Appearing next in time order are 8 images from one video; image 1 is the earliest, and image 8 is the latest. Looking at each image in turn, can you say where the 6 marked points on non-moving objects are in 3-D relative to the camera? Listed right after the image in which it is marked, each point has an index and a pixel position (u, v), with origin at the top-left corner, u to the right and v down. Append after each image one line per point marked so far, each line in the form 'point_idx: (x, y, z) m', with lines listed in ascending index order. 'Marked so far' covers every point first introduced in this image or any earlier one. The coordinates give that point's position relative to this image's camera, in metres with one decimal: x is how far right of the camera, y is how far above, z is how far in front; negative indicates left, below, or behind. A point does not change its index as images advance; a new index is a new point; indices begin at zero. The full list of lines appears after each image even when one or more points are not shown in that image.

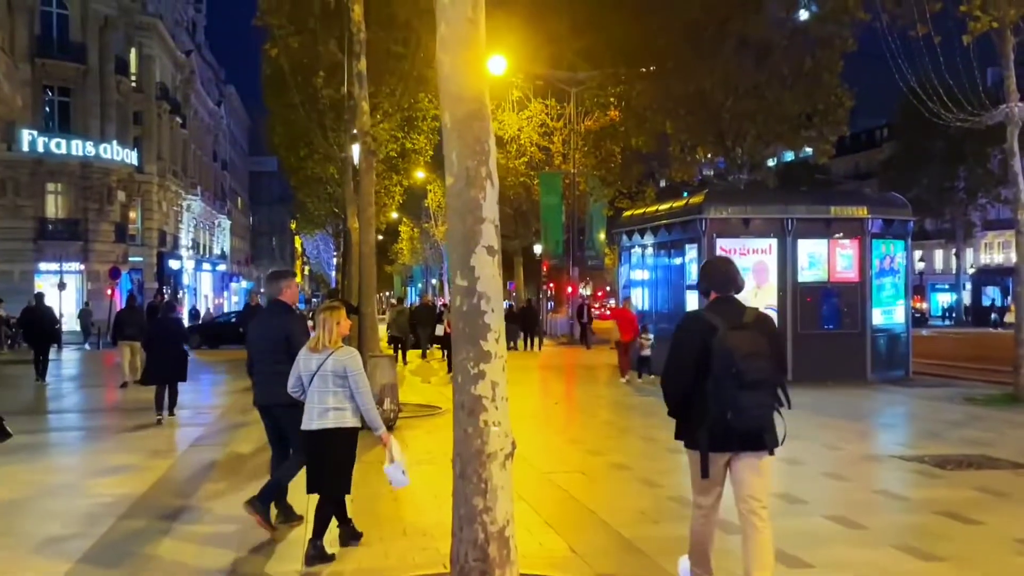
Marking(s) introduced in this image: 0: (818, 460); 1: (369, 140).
0: (+3.0, -1.7, +9.5) m
1: (-2.1, +2.2, +13.7) m
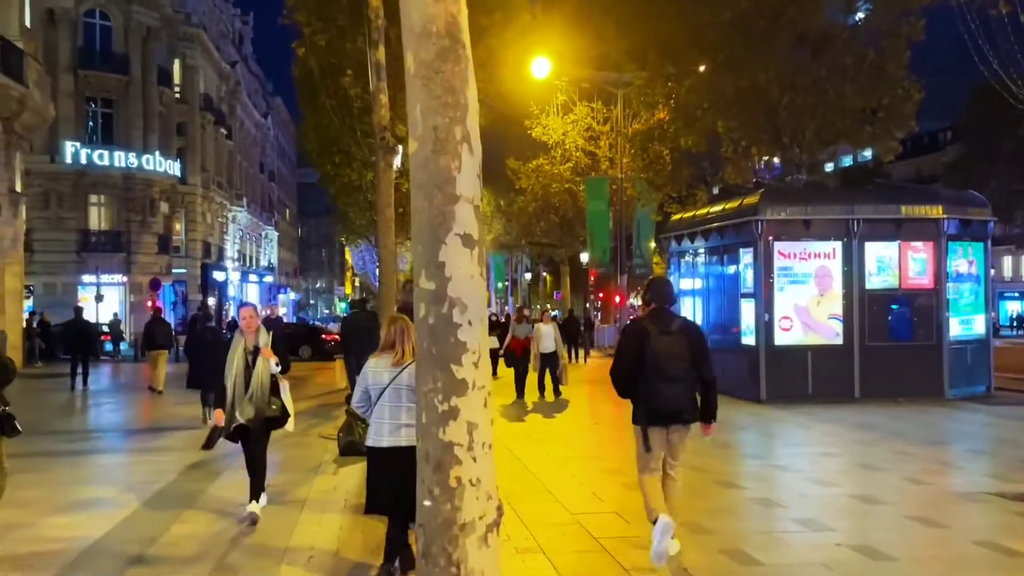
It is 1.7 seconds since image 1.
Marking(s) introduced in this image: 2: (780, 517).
0: (+3.2, -1.8, +8.0) m
1: (-1.7, +2.1, +12.5) m
2: (+2.1, -1.8, +7.1) m
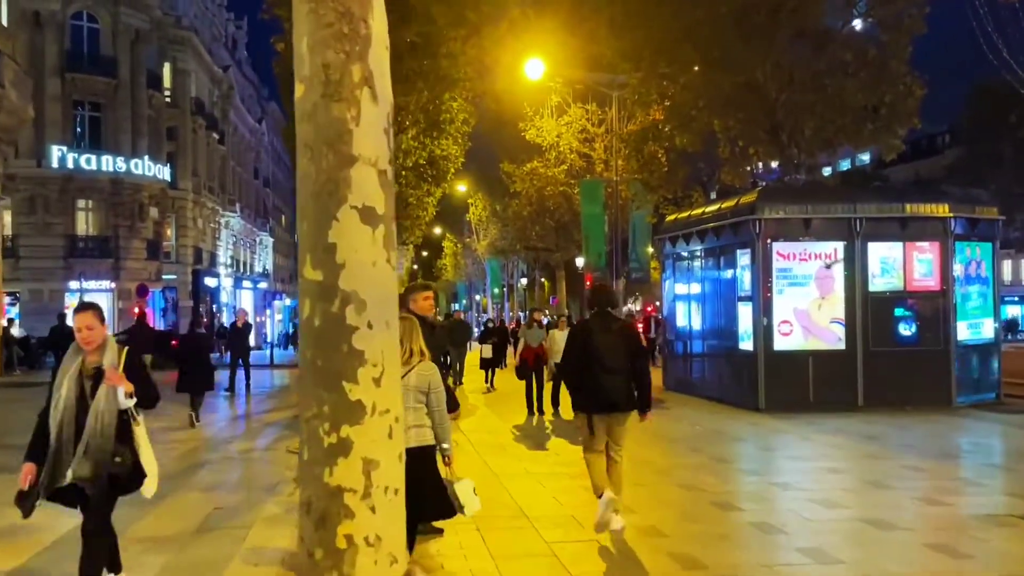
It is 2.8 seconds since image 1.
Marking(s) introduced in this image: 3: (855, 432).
0: (+3.0, -1.8, +7.2) m
1: (-1.9, +2.0, +11.8) m
2: (+1.8, -1.8, +6.4) m
3: (+4.6, -1.9, +12.4) m
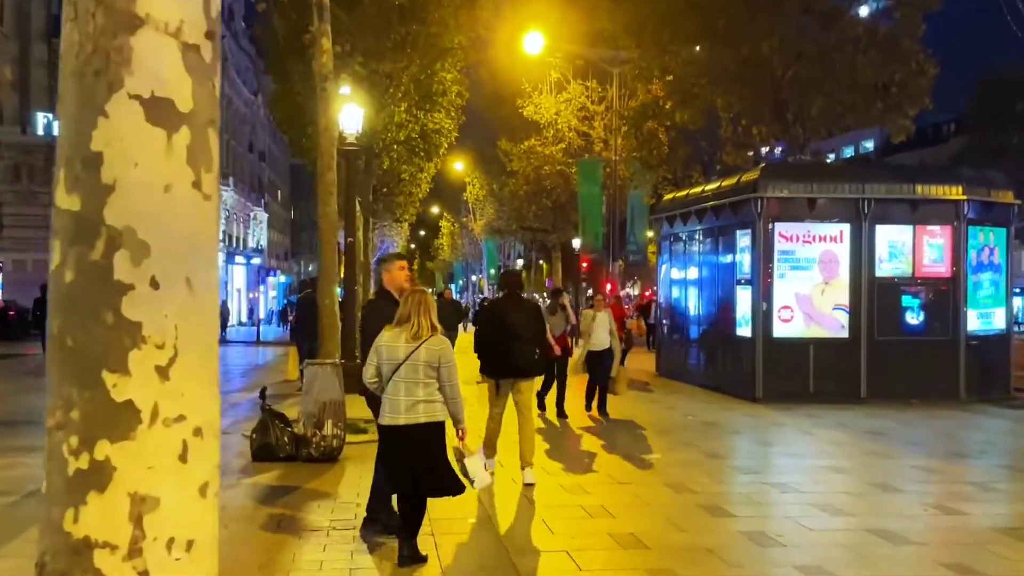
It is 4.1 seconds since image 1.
0: (+2.8, -1.6, +6.4) m
1: (-2.1, +2.3, +10.9) m
2: (+1.6, -1.6, +5.5) m
3: (+4.3, -1.7, +11.5) m
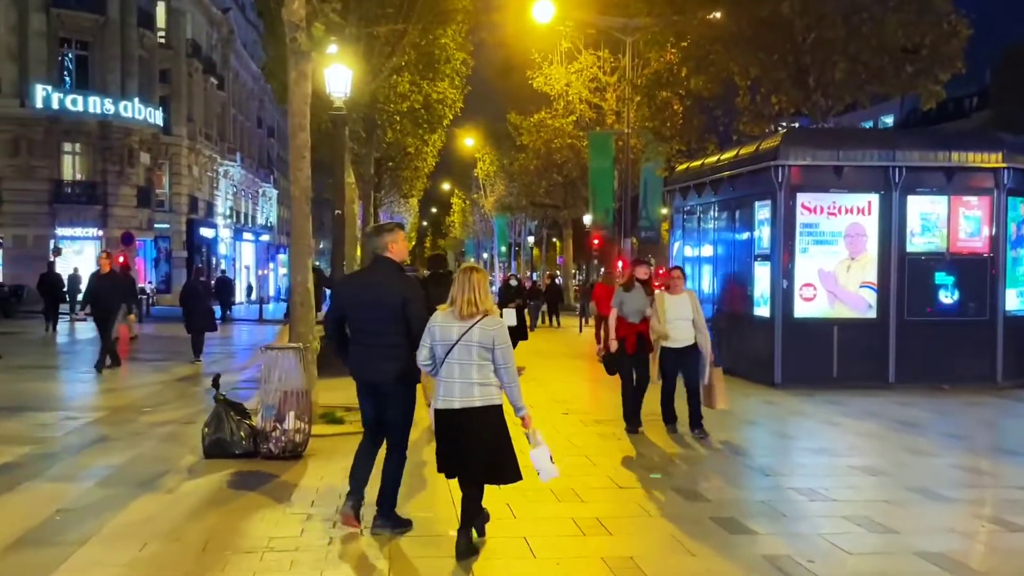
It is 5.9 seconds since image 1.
0: (+2.6, -1.5, +5.3) m
1: (-2.2, +2.6, +9.8) m
2: (+1.4, -1.5, +4.5) m
3: (+4.2, -1.5, +10.5) m
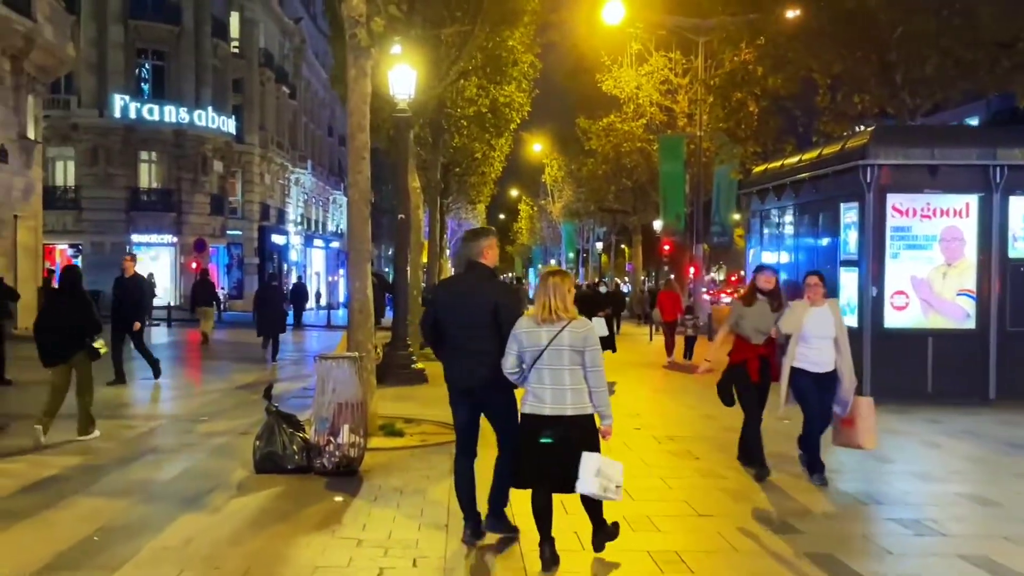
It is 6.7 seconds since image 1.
0: (+3.0, -1.5, +4.6) m
1: (-1.5, +2.5, +9.4) m
2: (+1.7, -1.5, +3.8) m
3: (+4.9, -1.5, +9.6) m
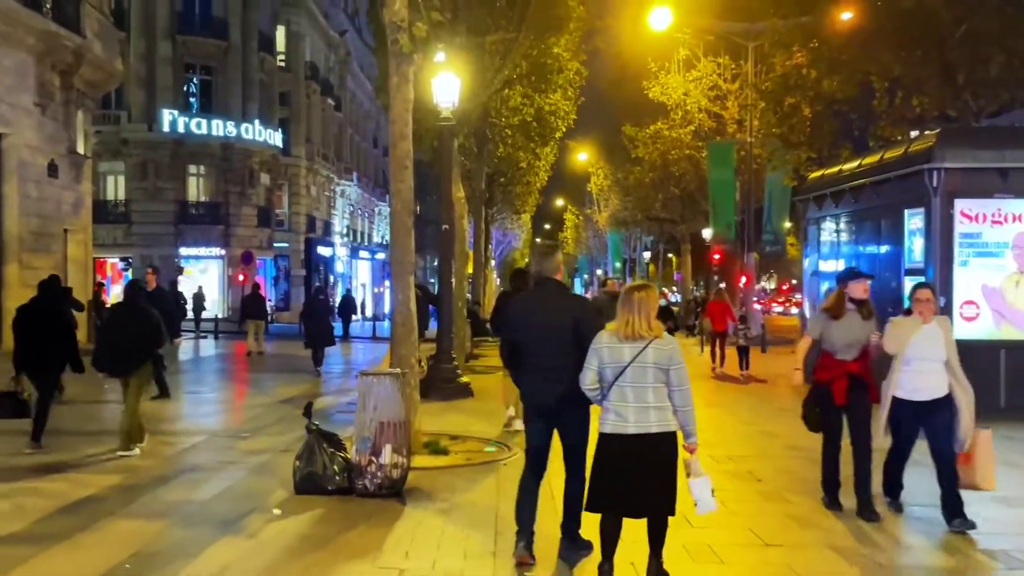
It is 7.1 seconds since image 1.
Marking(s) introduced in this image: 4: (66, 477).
0: (+3.2, -1.6, +4.0) m
1: (-1.0, +2.4, +9.1) m
2: (+1.9, -1.6, +3.4) m
3: (+5.4, -1.6, +8.9) m
4: (-3.8, -1.6, +7.8) m
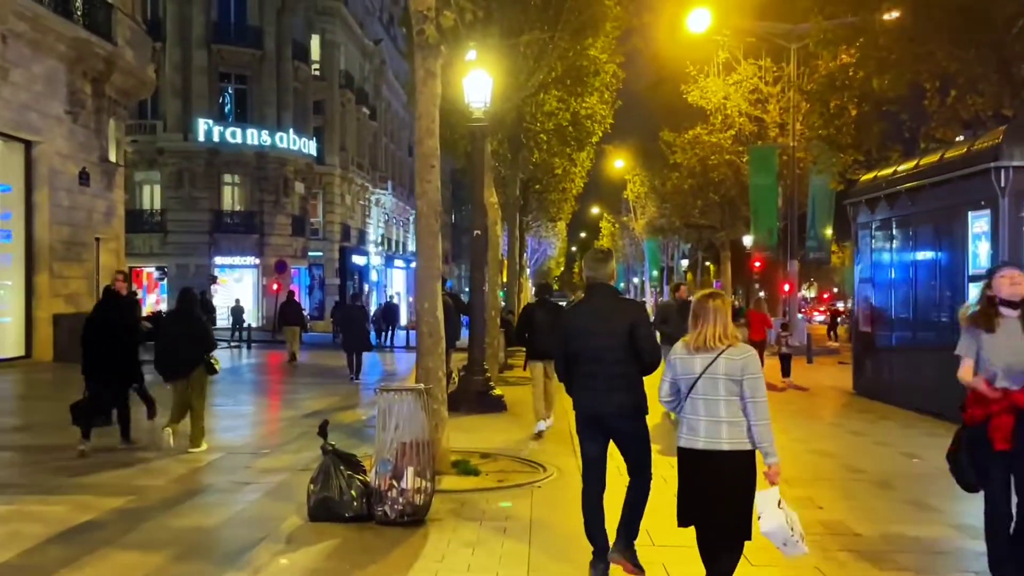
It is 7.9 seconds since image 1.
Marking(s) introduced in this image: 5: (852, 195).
0: (+3.3, -1.6, +3.3) m
1: (-0.7, +2.3, +8.5) m
2: (+2.0, -1.6, +2.6) m
3: (+5.7, -1.7, +8.1) m
4: (-3.5, -1.7, +7.3) m
5: (+5.8, +1.6, +15.6) m
